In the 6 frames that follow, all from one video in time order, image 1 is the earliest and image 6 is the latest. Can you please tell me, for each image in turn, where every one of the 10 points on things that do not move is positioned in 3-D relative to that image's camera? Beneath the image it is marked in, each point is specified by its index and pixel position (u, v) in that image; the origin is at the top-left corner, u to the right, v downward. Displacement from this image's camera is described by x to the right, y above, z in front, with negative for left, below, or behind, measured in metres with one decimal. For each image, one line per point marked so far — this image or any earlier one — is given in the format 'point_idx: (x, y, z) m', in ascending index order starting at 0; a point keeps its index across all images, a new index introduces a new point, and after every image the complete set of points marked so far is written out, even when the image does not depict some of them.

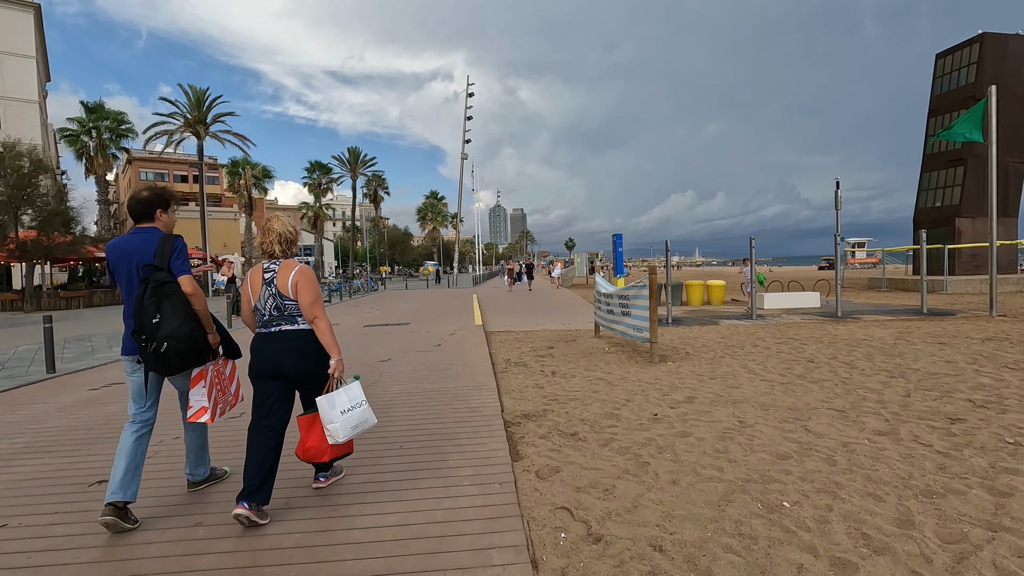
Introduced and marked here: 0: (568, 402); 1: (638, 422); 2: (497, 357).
0: (+0.6, -1.2, +5.6) m
1: (+1.1, -1.2, +4.7) m
2: (-0.2, -1.1, +8.7) m
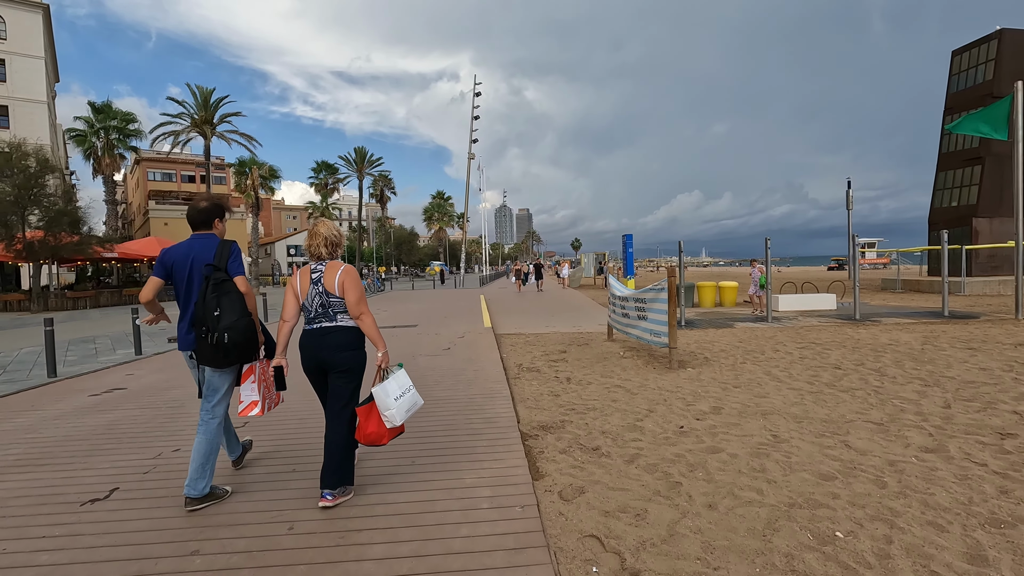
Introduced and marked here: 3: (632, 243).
0: (+0.7, -1.2, +5.3) m
1: (+1.3, -1.2, +4.5) m
2: (-0.1, -1.2, +8.4) m
3: (+4.4, +1.6, +19.8) m
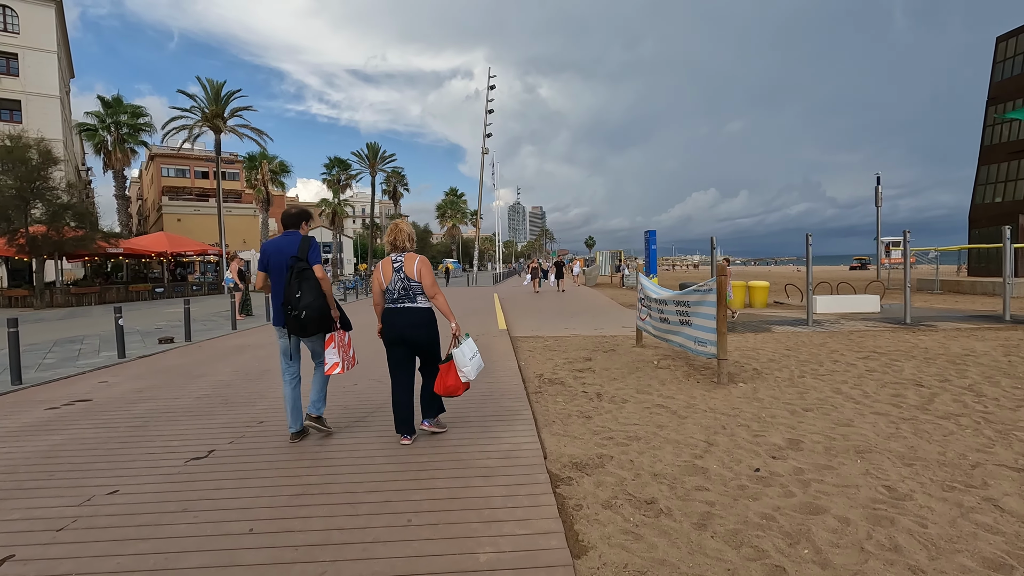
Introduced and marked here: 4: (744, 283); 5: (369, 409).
0: (+0.9, -1.2, +4.3) m
1: (+1.4, -1.2, +3.4) m
2: (+0.2, -1.1, +7.4) m
3: (+5.0, +1.7, +18.6) m
4: (+6.0, +0.2, +14.8) m
5: (-1.5, -1.2, +5.6) m
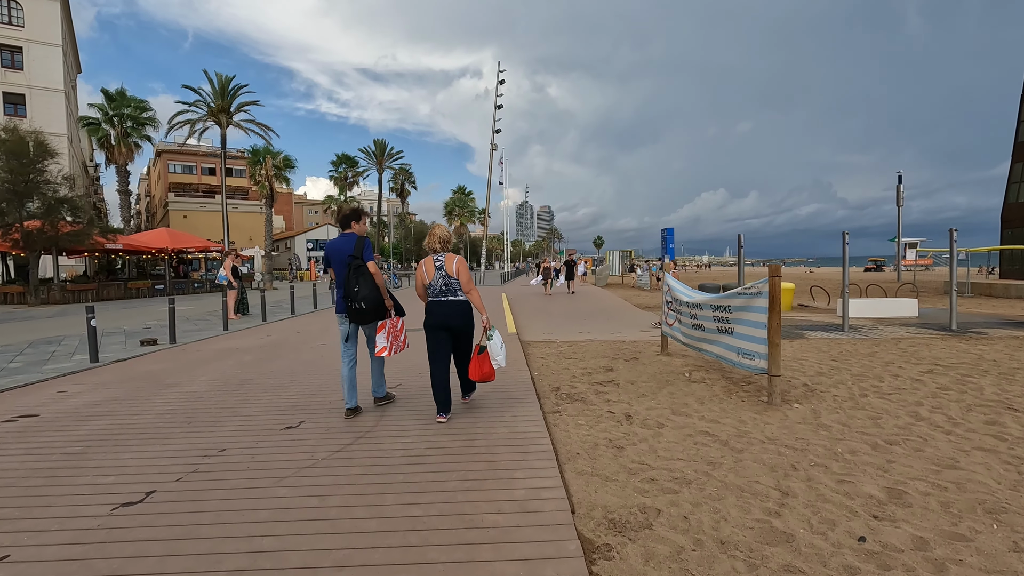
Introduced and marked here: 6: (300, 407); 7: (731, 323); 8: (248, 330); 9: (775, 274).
0: (+1.0, -1.3, +3.4) m
1: (+1.5, -1.3, +2.5) m
2: (+0.4, -1.2, +6.5) m
3: (+5.3, +1.6, +17.7) m
4: (+6.2, +0.2, +13.8) m
5: (-1.4, -1.2, +4.8) m
6: (-2.2, -1.2, +5.6) m
7: (+2.5, -0.4, +6.1) m
8: (-6.0, -1.0, +12.3) m
9: (+2.5, +0.1, +5.1) m
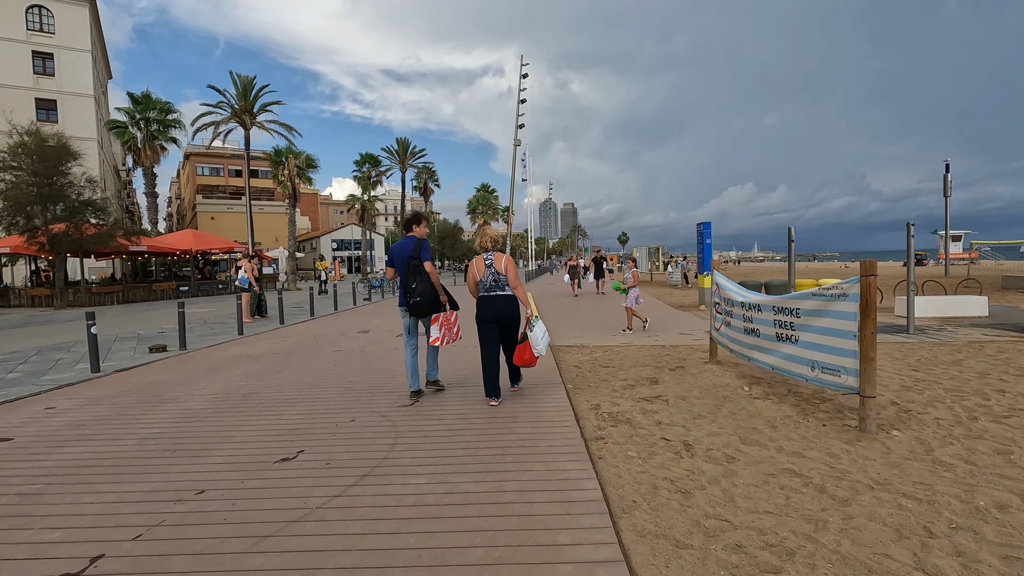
0: (+1.2, -1.3, +2.5) m
1: (+1.7, -1.3, +1.6) m
2: (+0.7, -1.2, +5.7) m
3: (+6.1, +1.7, +16.6) m
4: (+6.9, +0.2, +12.7) m
5: (-1.1, -1.3, +4.0) m
6: (-1.9, -1.3, +4.9) m
7: (+2.8, -0.4, +5.2) m
8: (-5.4, -1.0, +11.7) m
9: (+2.8, +0.1, +4.2) m
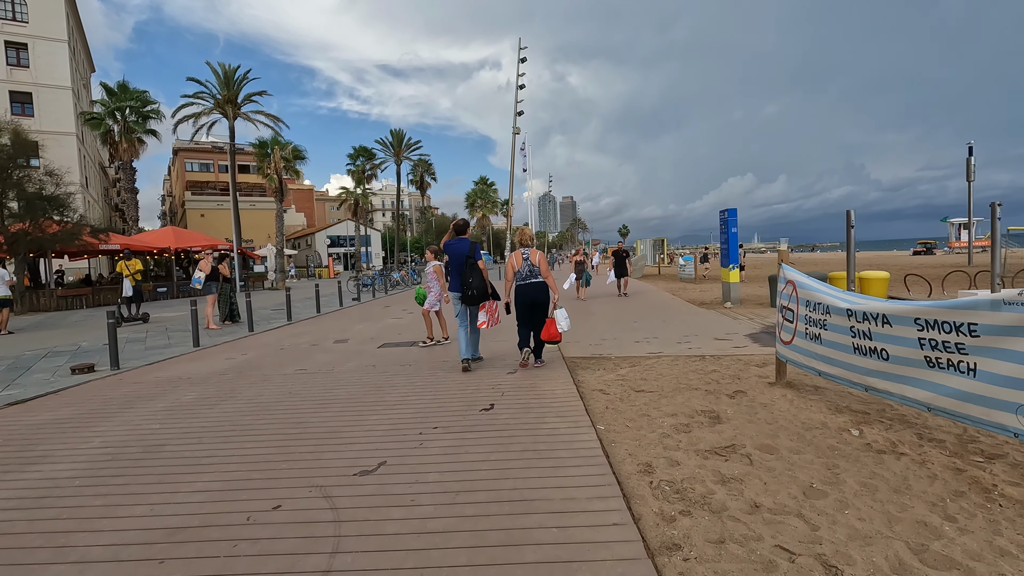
0: (+1.3, -1.4, +0.7) m
1: (+1.8, -1.4, -0.2) m
2: (+0.8, -1.2, +3.9) m
3: (+6.2, +1.8, +14.8) m
4: (+6.9, +0.3, +10.9) m
5: (-1.0, -1.4, +2.2) m
6: (-1.8, -1.4, +3.1) m
7: (+2.8, -0.4, +3.4) m
8: (-5.3, -1.1, +9.9) m
9: (+2.8, +0.1, +2.4) m
